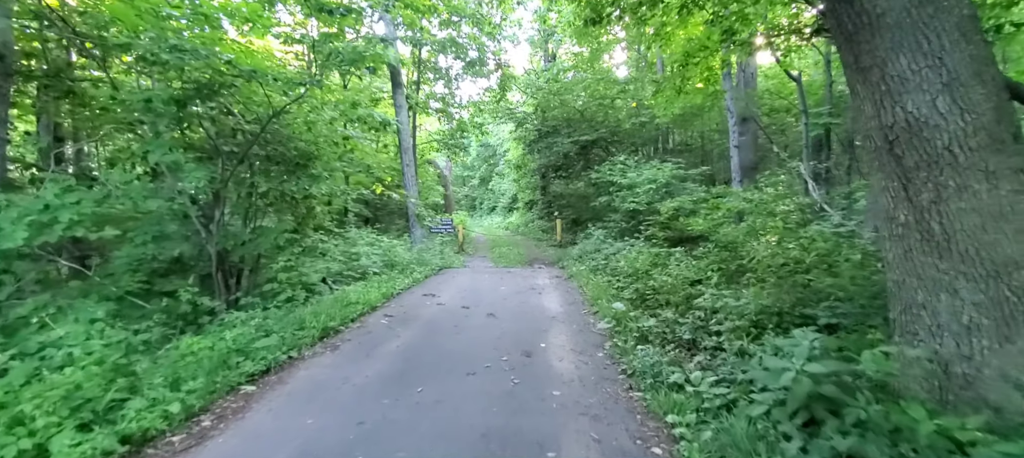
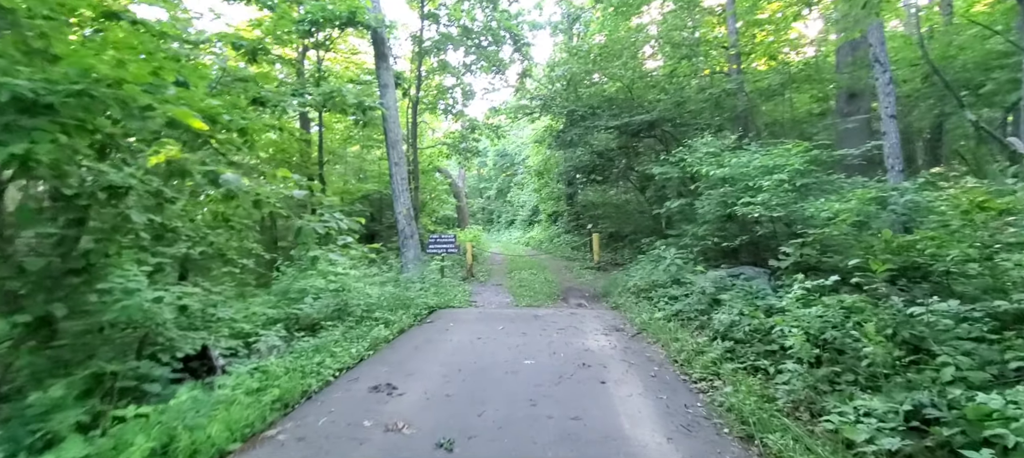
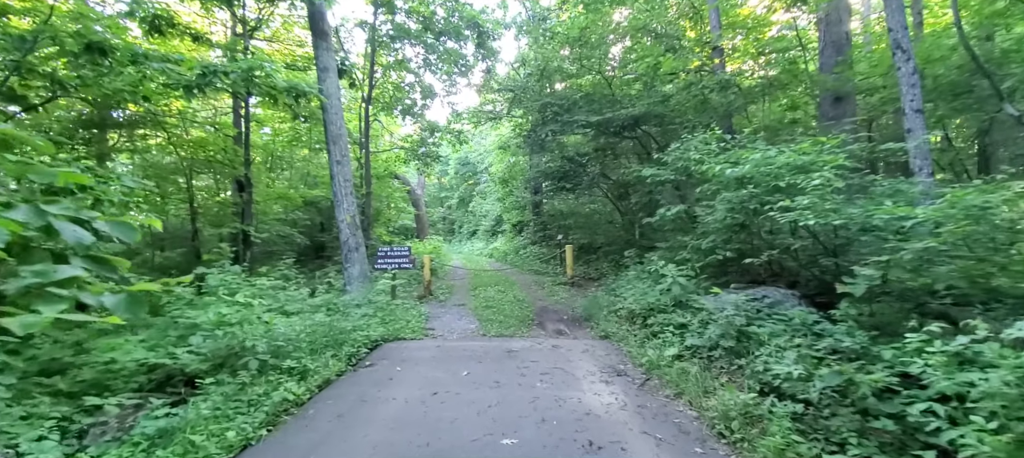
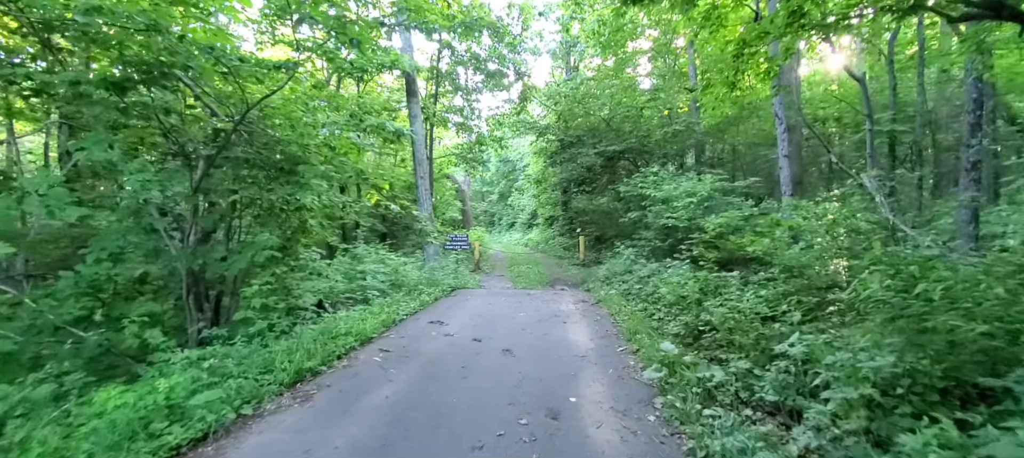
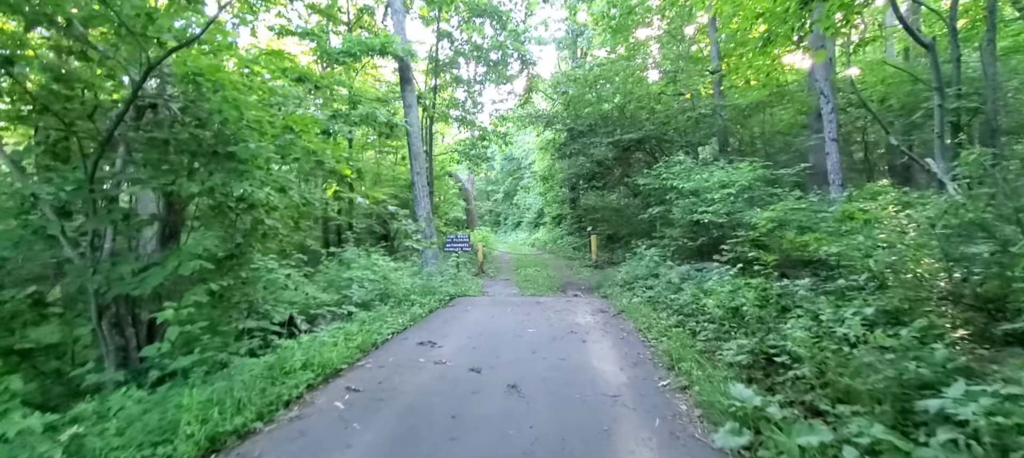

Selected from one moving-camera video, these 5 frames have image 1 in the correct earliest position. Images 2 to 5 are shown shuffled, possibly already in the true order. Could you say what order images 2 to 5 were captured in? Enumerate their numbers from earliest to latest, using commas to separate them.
4, 5, 2, 3
